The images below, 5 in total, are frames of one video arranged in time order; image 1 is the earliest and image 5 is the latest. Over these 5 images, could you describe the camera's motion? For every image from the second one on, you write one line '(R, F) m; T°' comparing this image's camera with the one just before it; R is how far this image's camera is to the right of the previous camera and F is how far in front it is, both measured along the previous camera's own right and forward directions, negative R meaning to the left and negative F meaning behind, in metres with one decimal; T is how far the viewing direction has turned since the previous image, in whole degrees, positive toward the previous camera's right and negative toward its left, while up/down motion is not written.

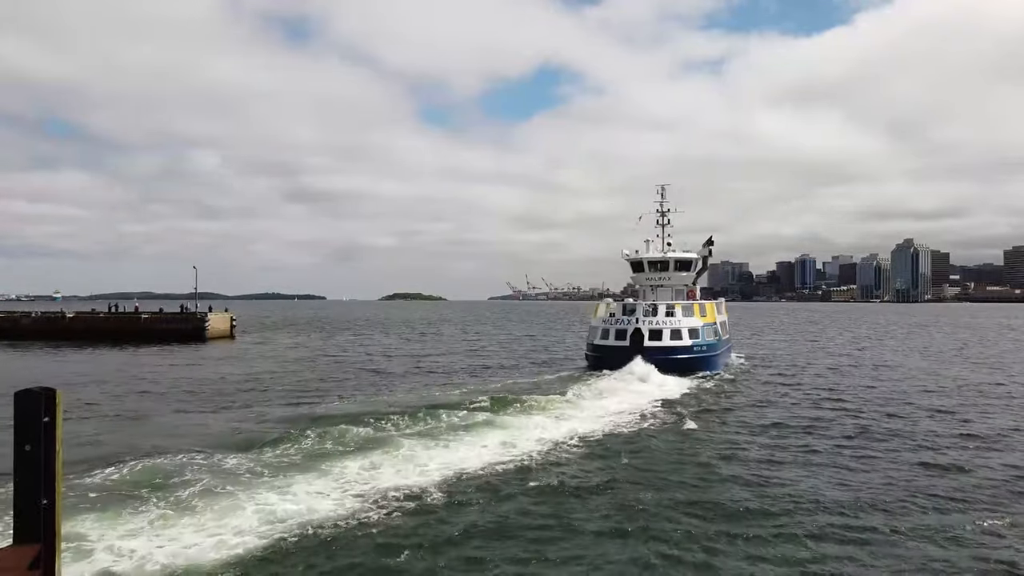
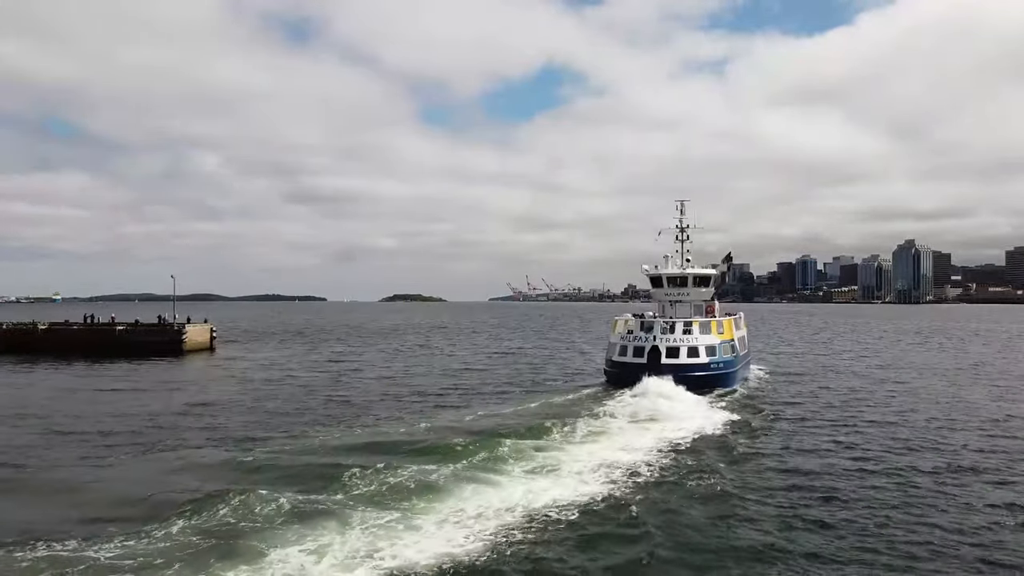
(+0.7, +4.2) m; 0°
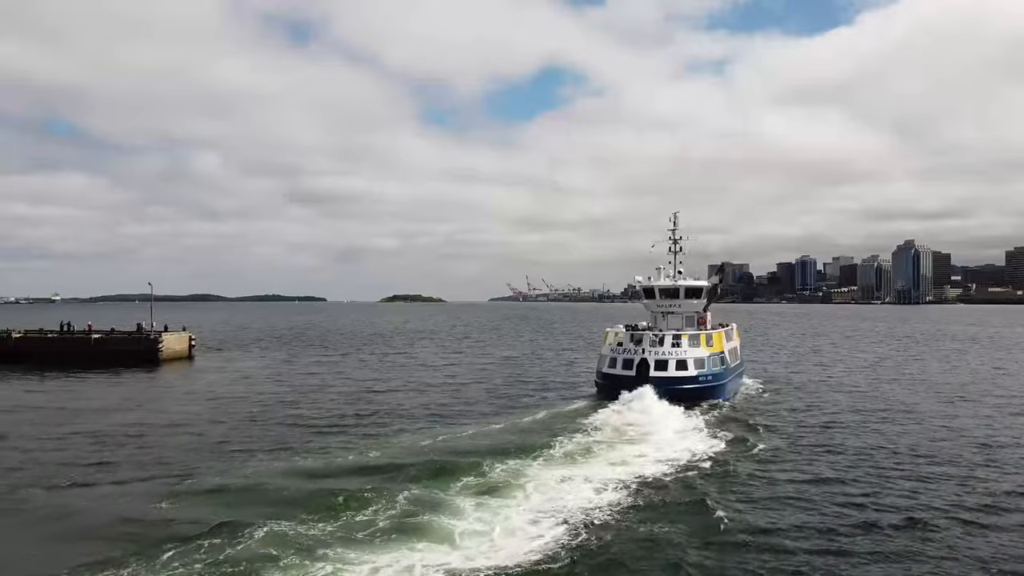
(+1.7, +2.0) m; 0°
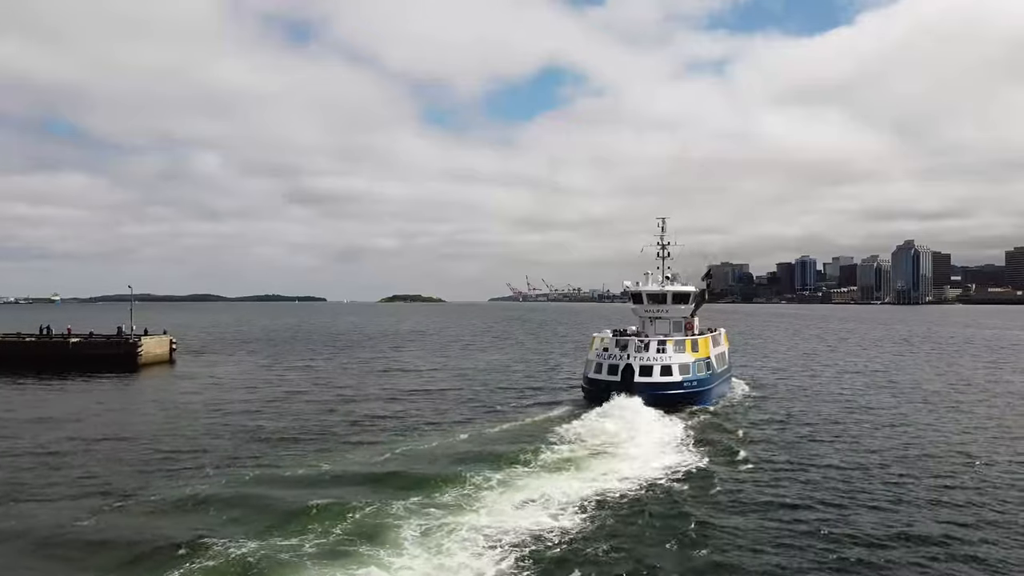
(+1.6, +1.4) m; 0°
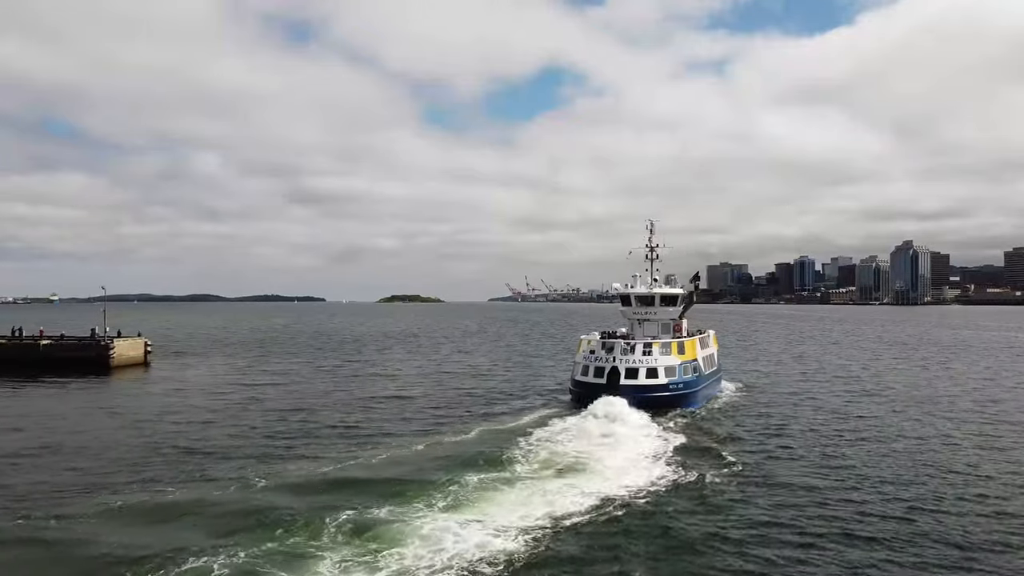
(+1.9, +1.9) m; 0°
